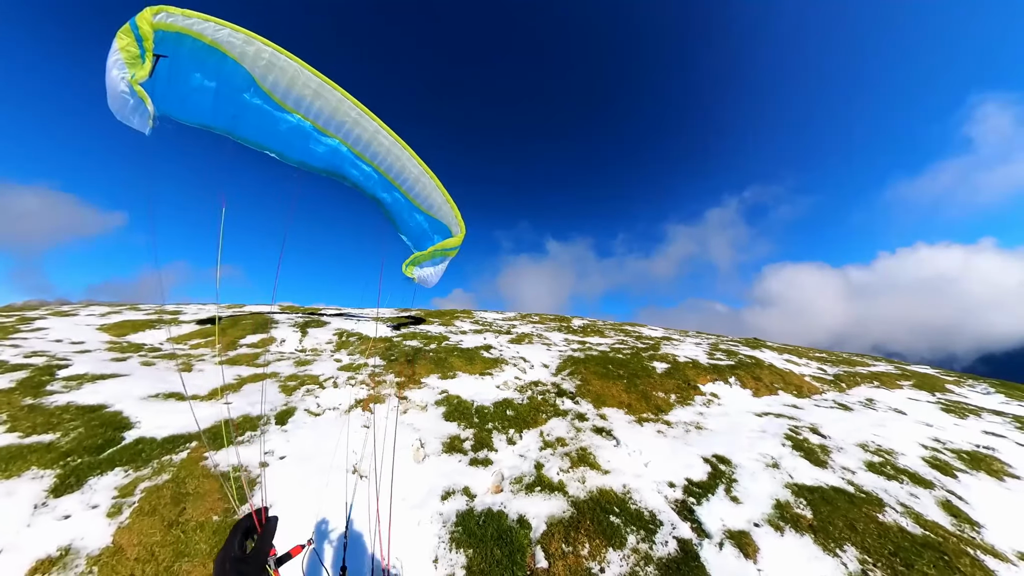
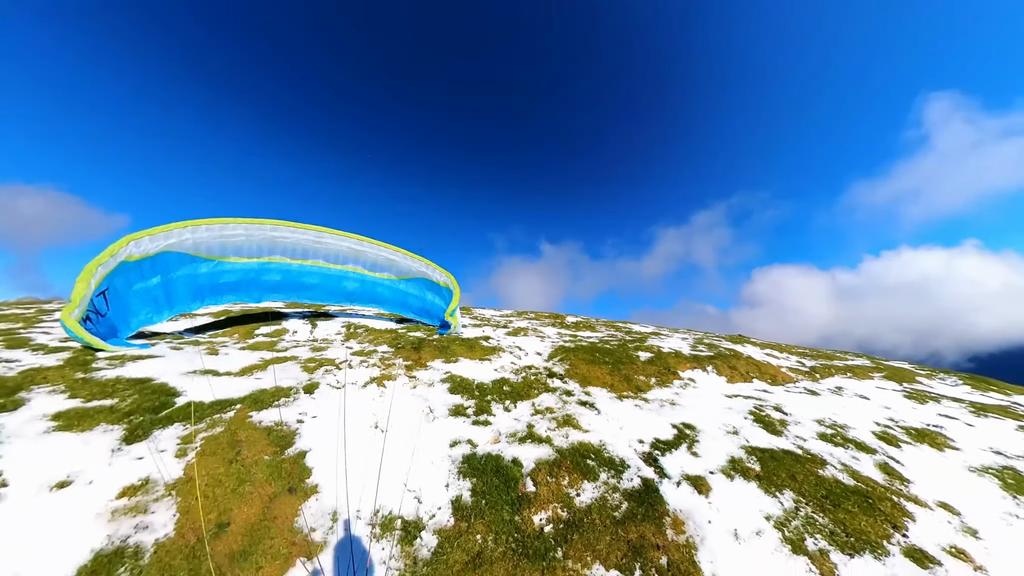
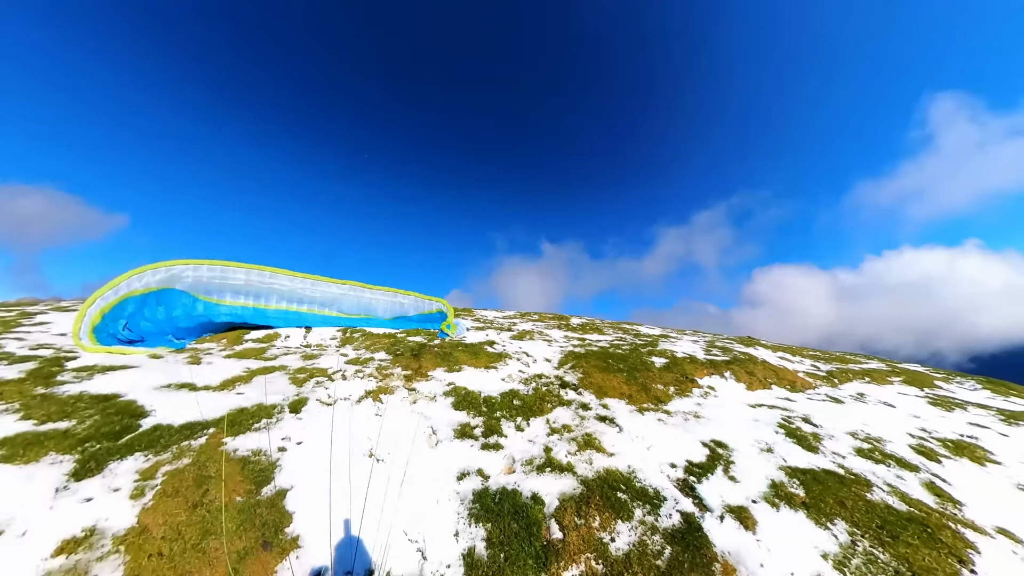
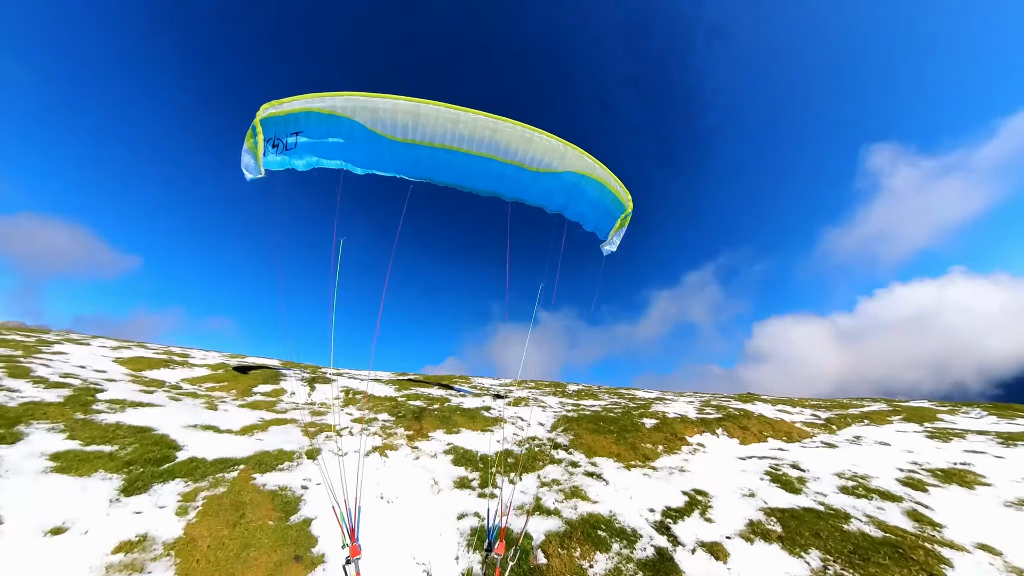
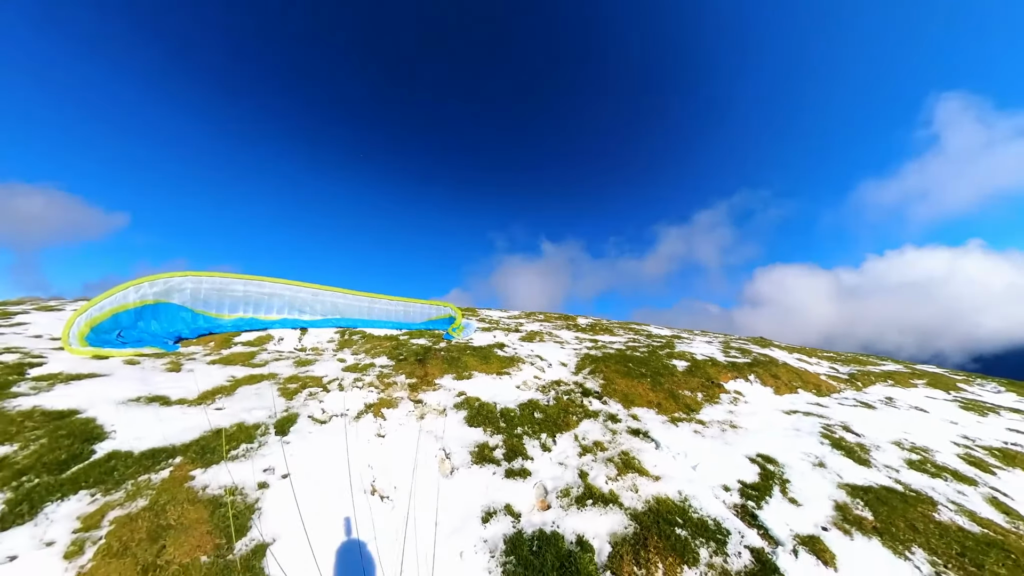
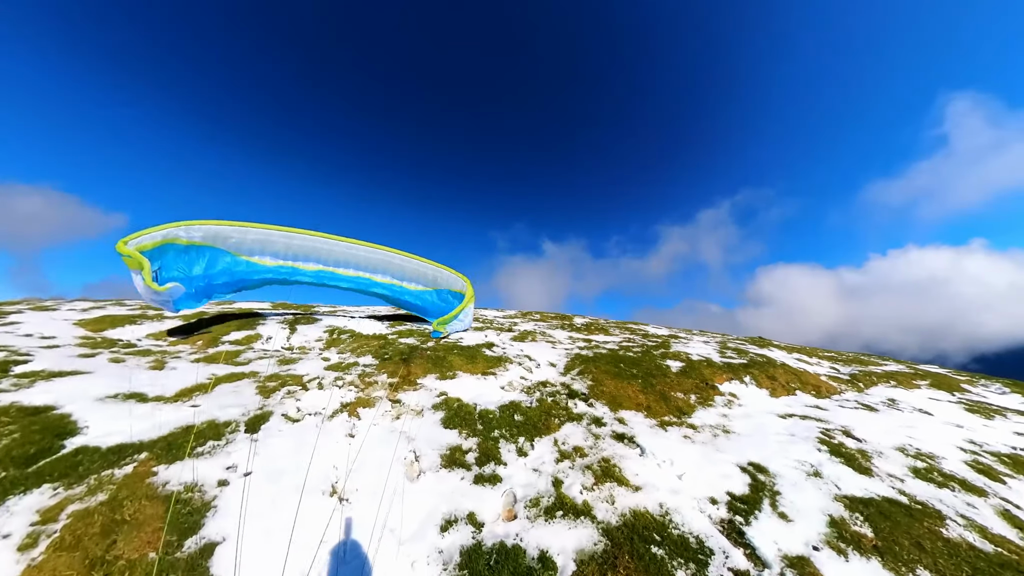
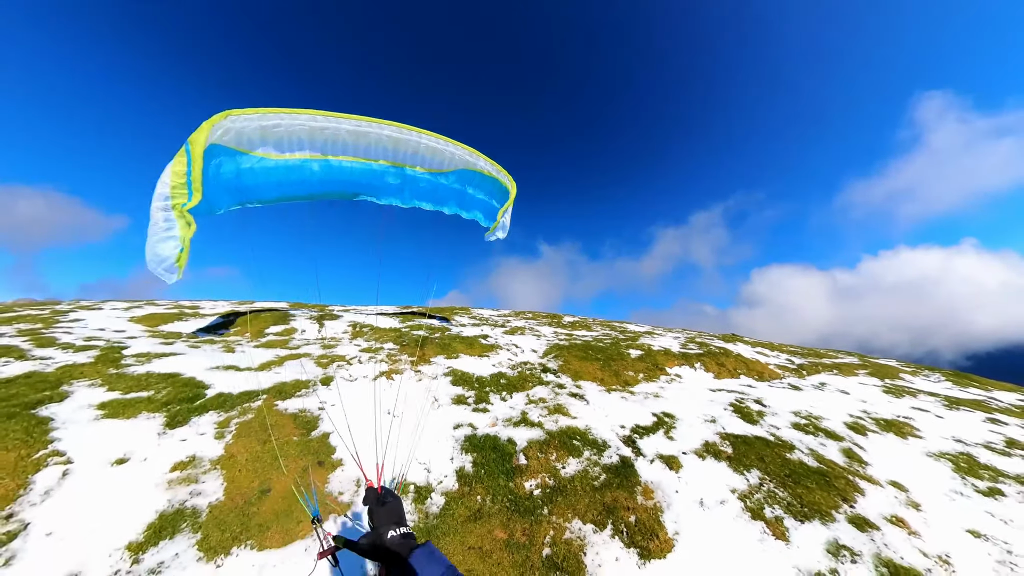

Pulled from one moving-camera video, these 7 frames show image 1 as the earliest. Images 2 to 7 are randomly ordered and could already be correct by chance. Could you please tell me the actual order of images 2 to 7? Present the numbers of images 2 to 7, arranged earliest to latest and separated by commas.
6, 5, 3, 2, 7, 4
